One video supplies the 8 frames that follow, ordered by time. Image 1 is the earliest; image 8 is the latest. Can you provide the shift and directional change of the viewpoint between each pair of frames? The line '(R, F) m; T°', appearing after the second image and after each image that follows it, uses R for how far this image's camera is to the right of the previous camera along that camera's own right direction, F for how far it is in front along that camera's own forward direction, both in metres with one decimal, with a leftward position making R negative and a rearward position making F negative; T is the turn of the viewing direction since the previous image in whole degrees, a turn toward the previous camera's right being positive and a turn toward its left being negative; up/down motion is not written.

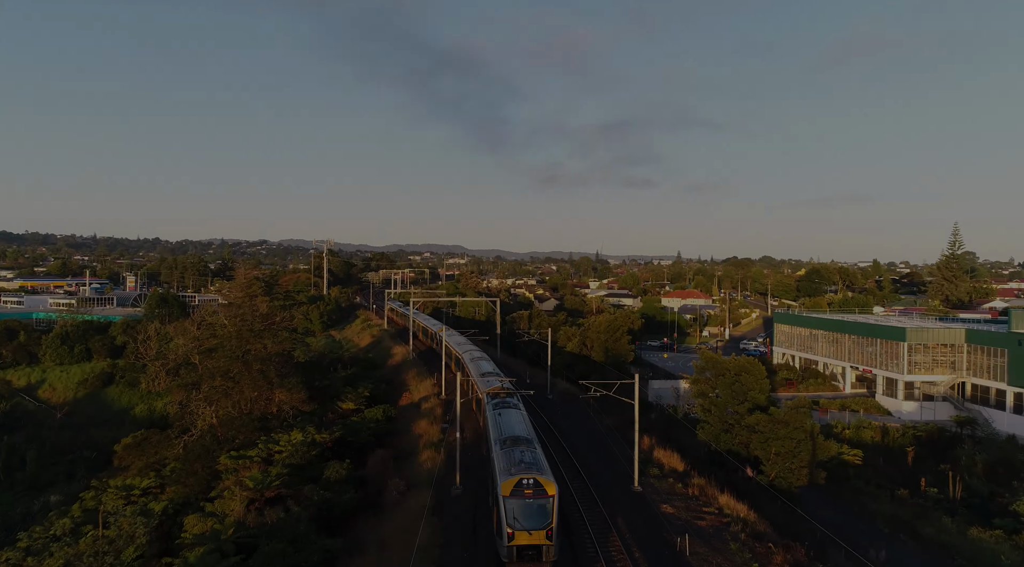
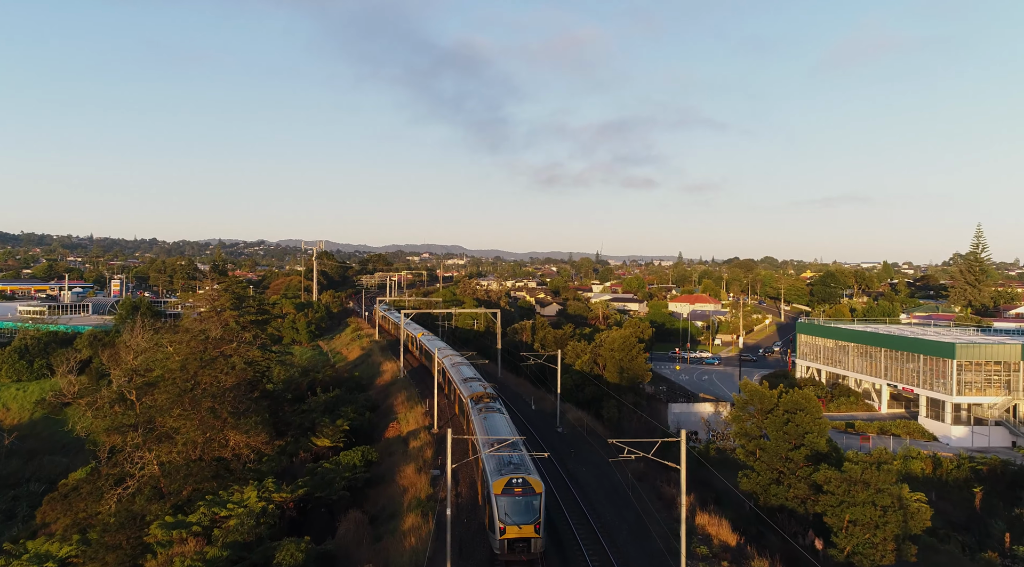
(-0.1, +3.9) m; 0°
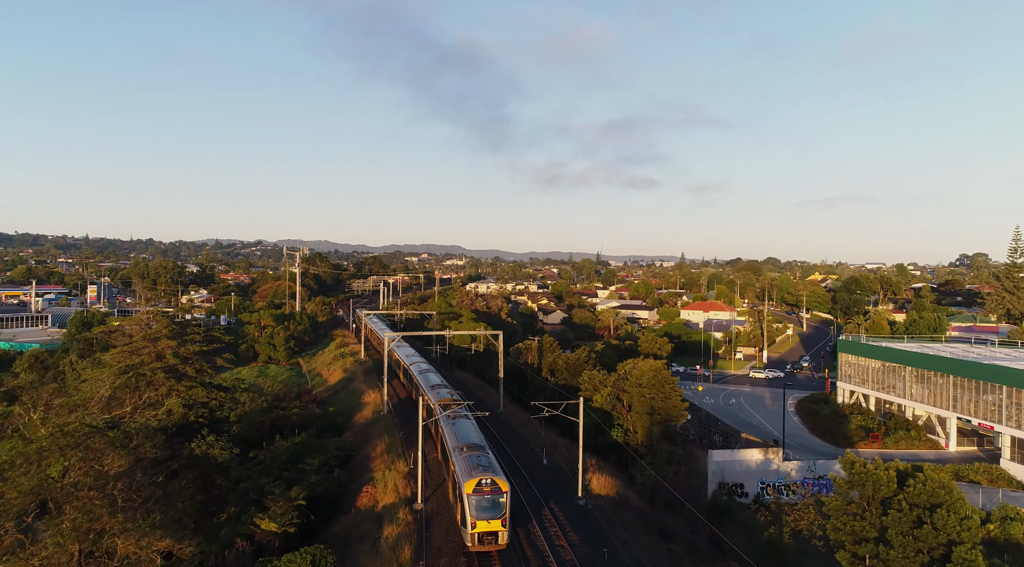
(-0.2, +5.6) m; 0°
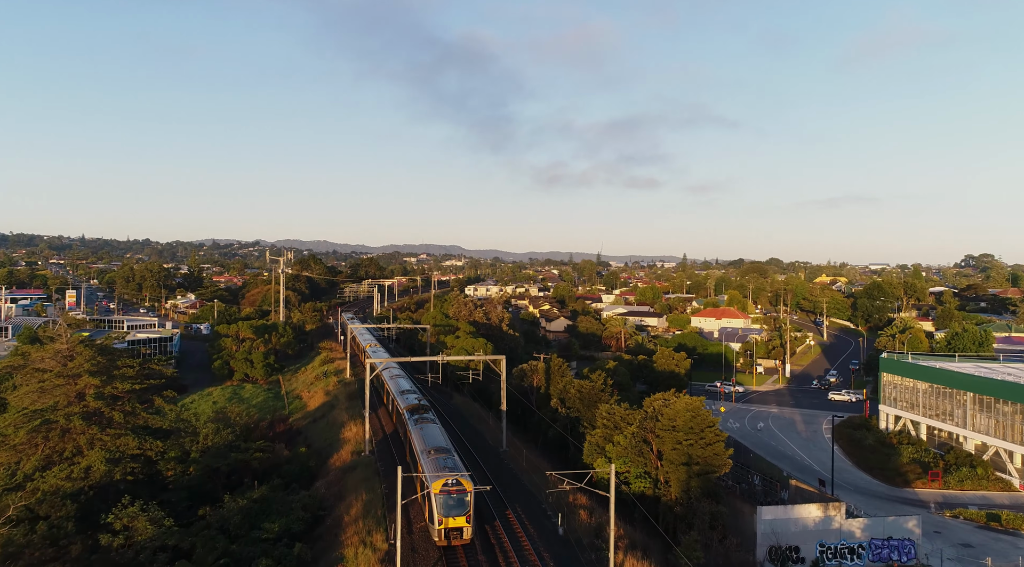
(-0.2, +4.5) m; 0°
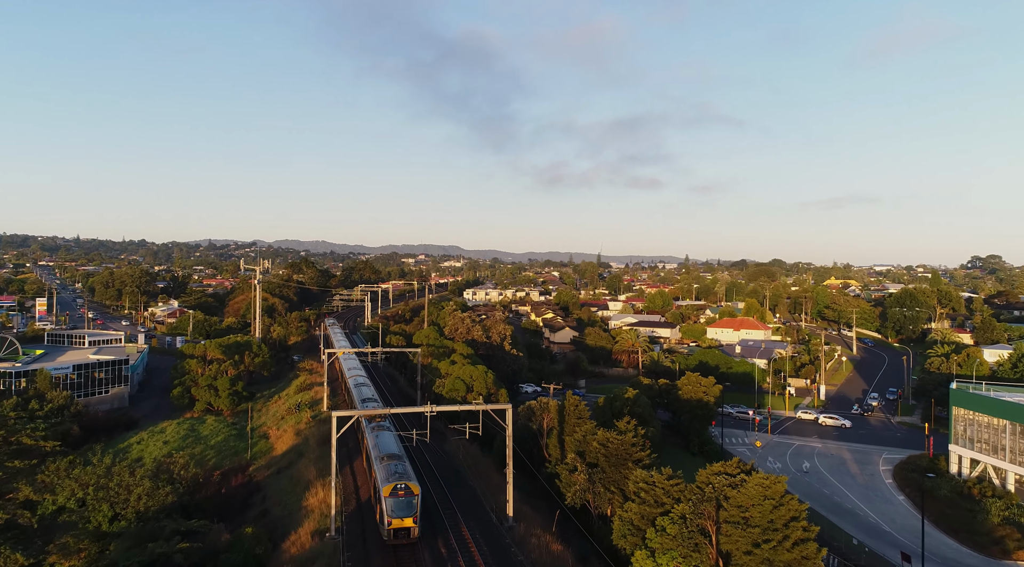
(-0.2, +5.6) m; 0°
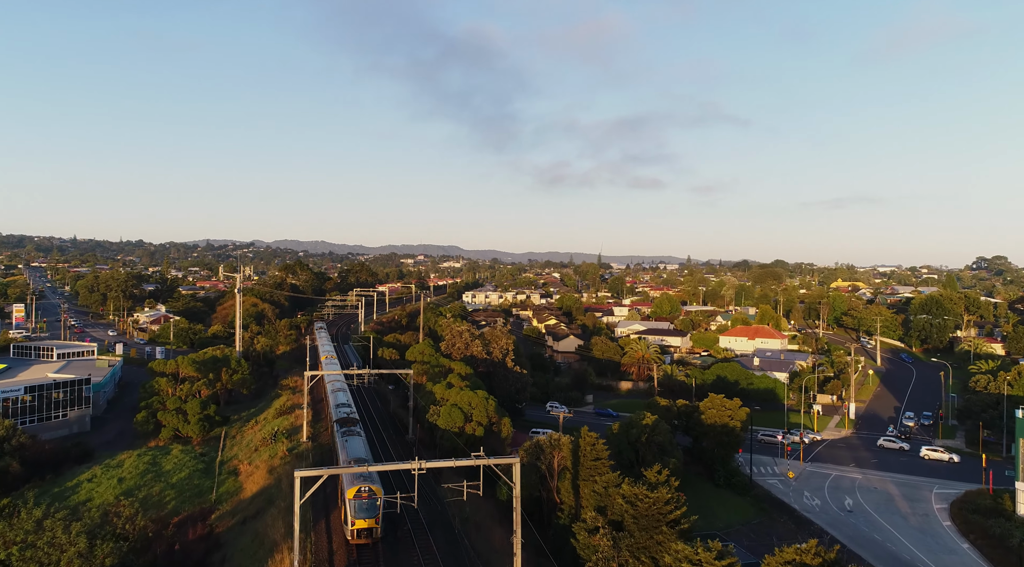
(-0.2, +3.9) m; 0°
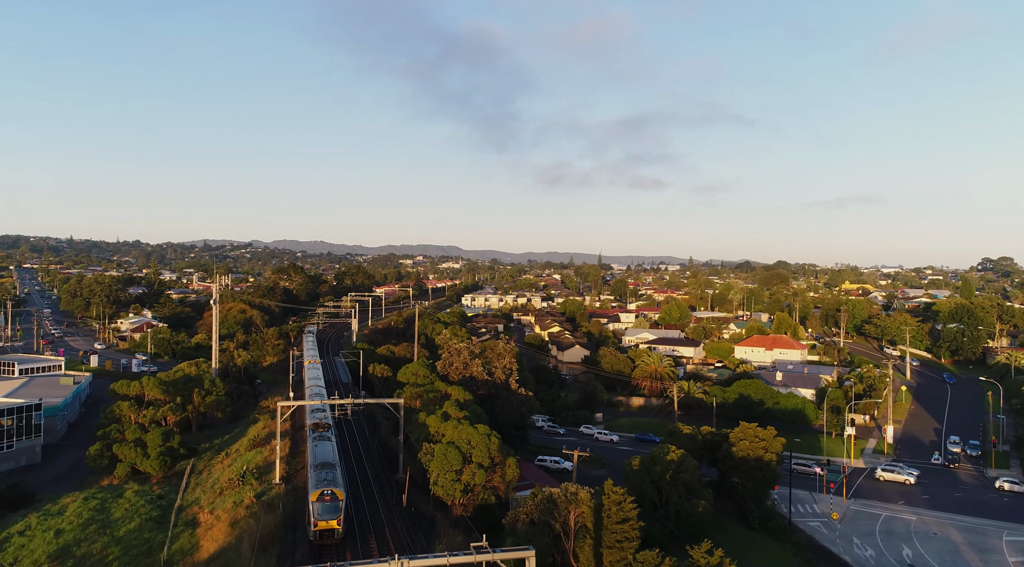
(-0.2, +4.1) m; 0°
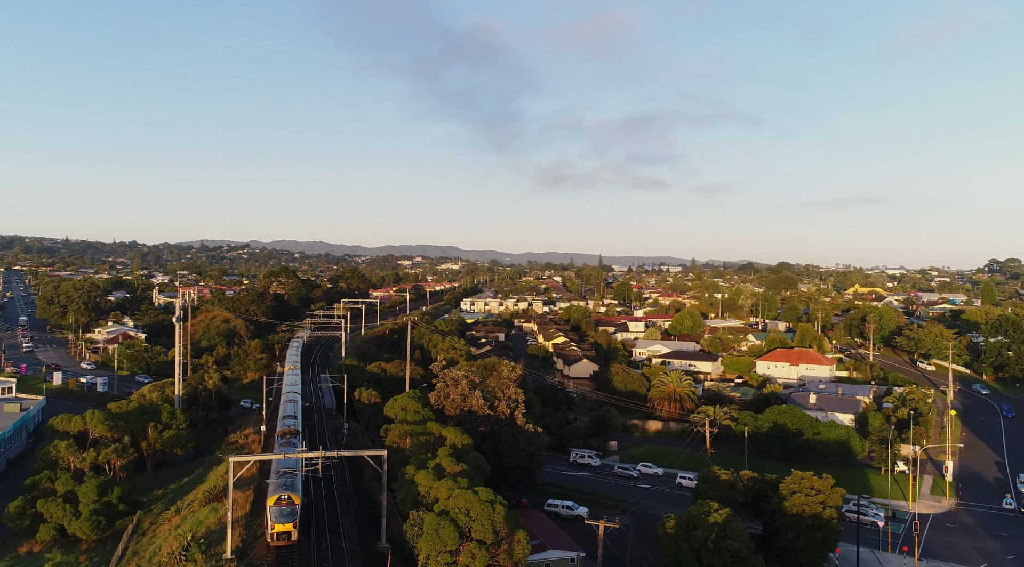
(-0.3, +5.1) m; 0°
